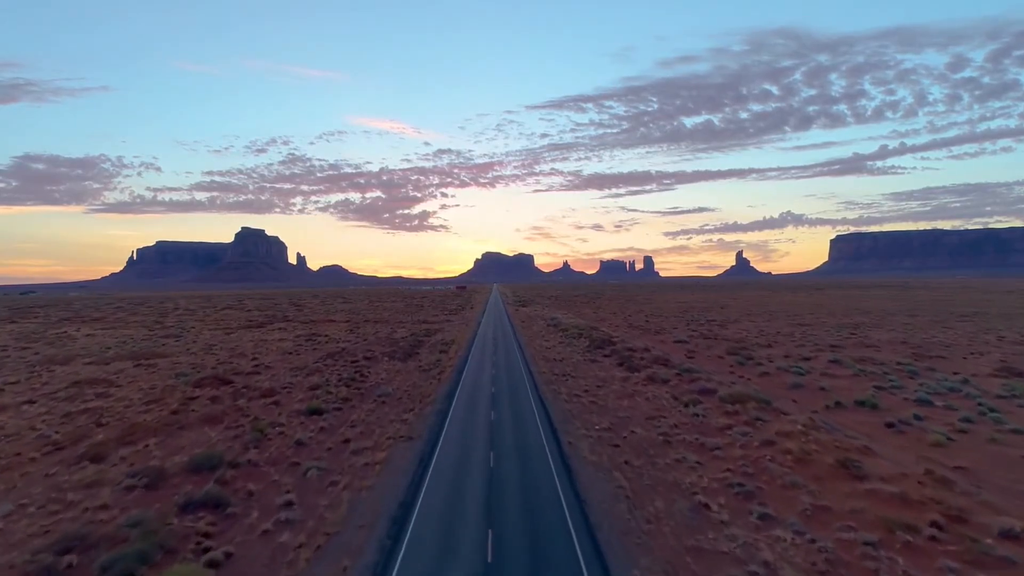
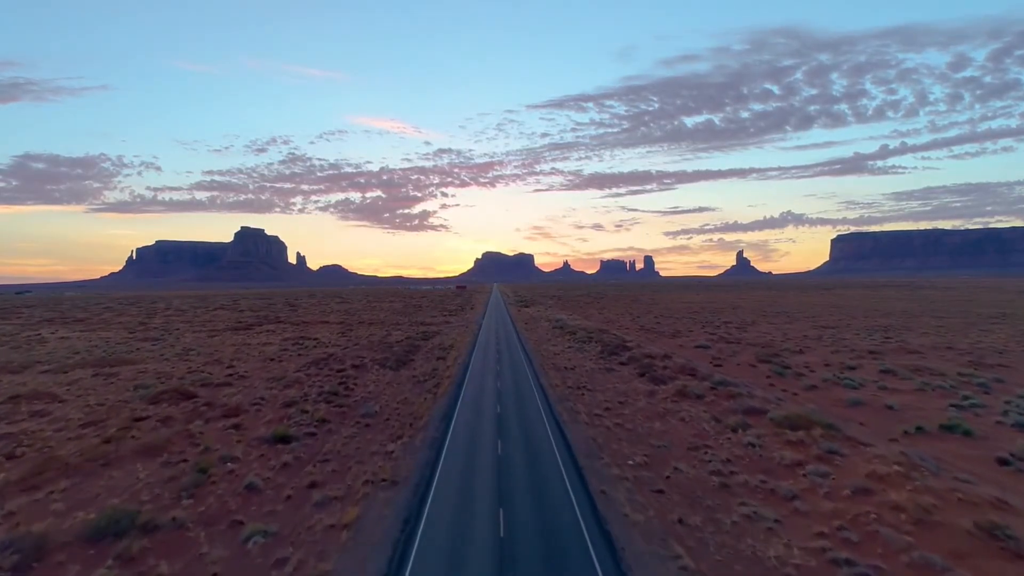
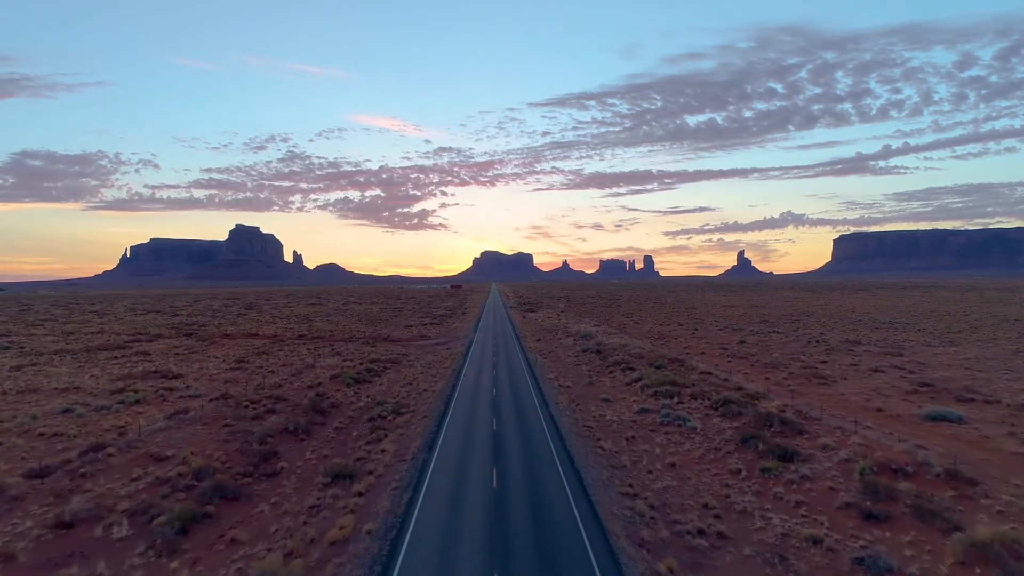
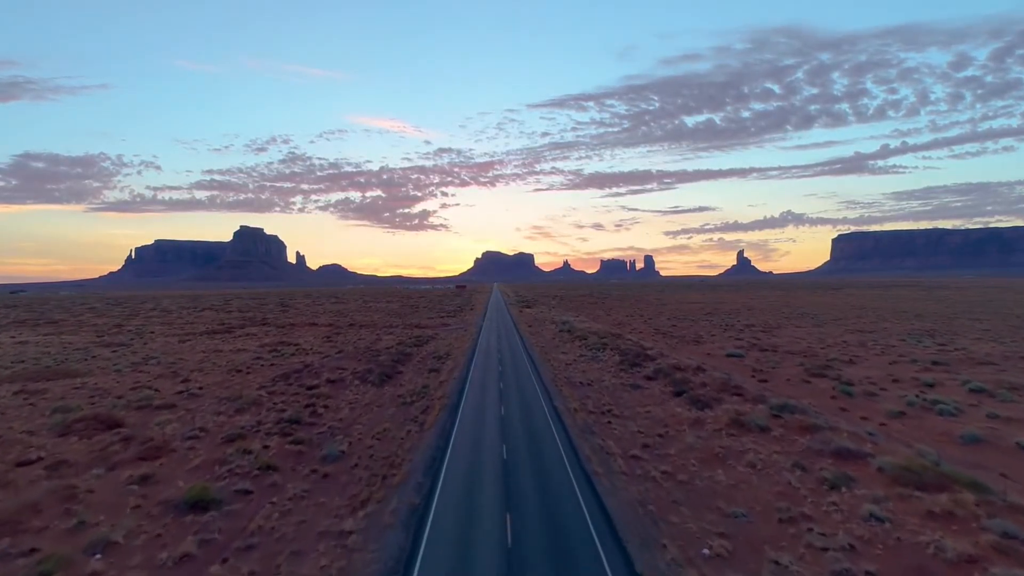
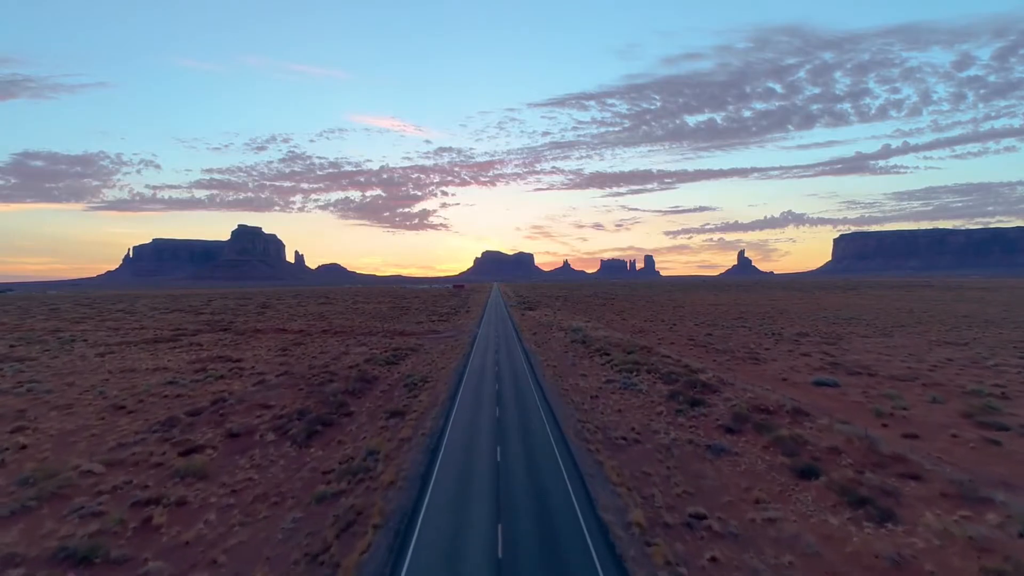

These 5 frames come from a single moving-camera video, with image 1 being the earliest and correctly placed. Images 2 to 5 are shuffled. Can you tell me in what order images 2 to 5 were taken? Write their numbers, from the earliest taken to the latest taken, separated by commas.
2, 4, 5, 3
